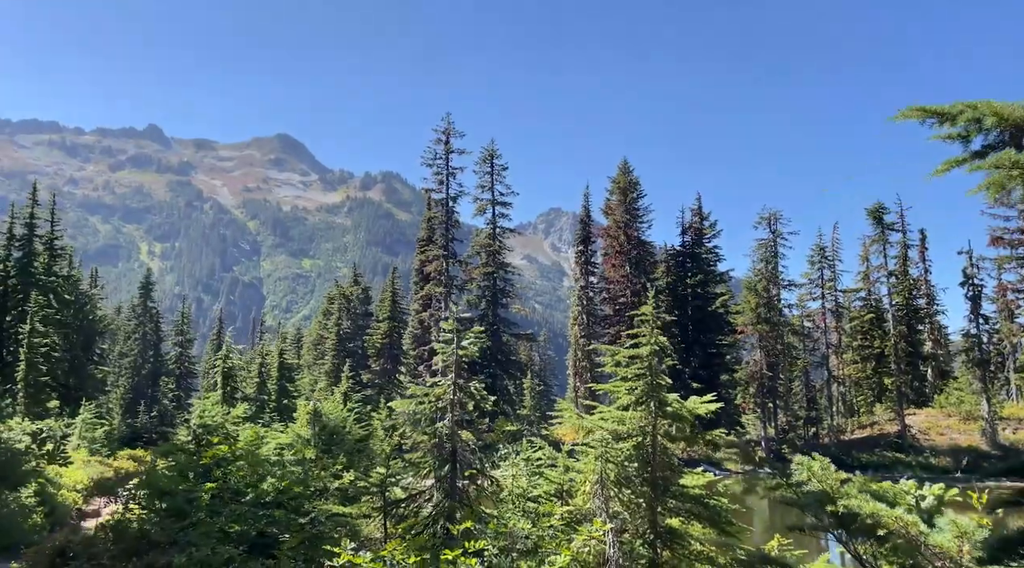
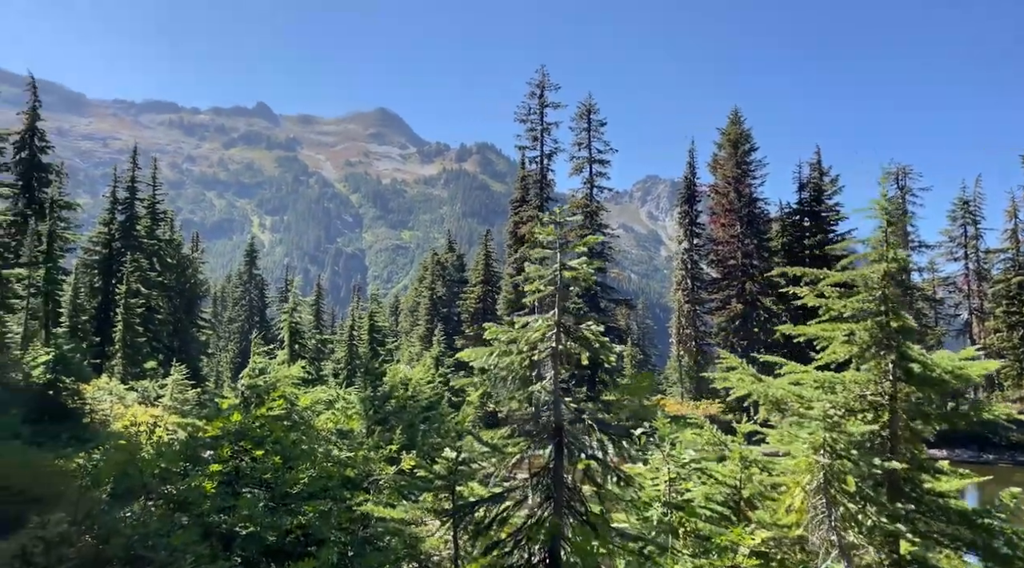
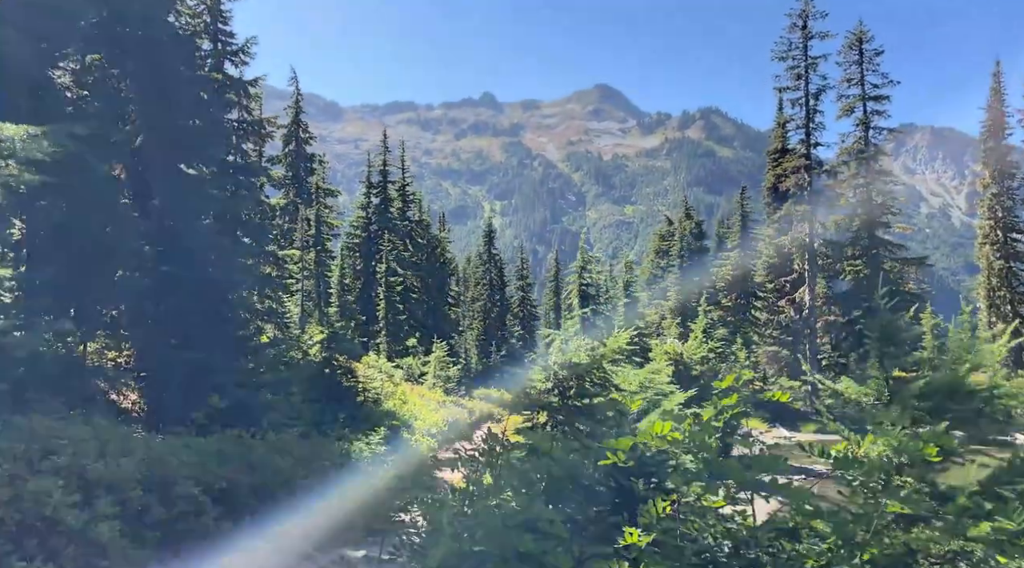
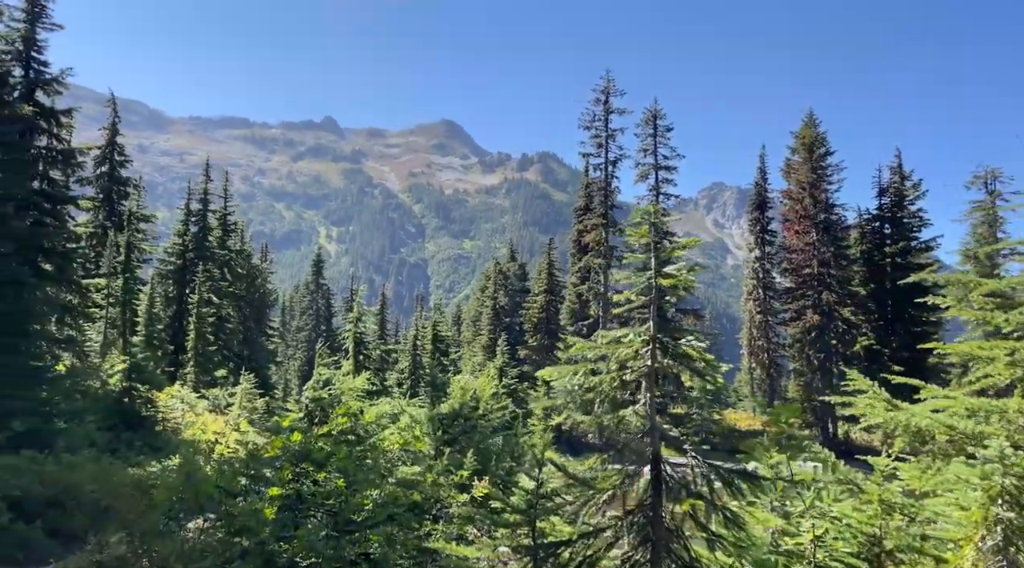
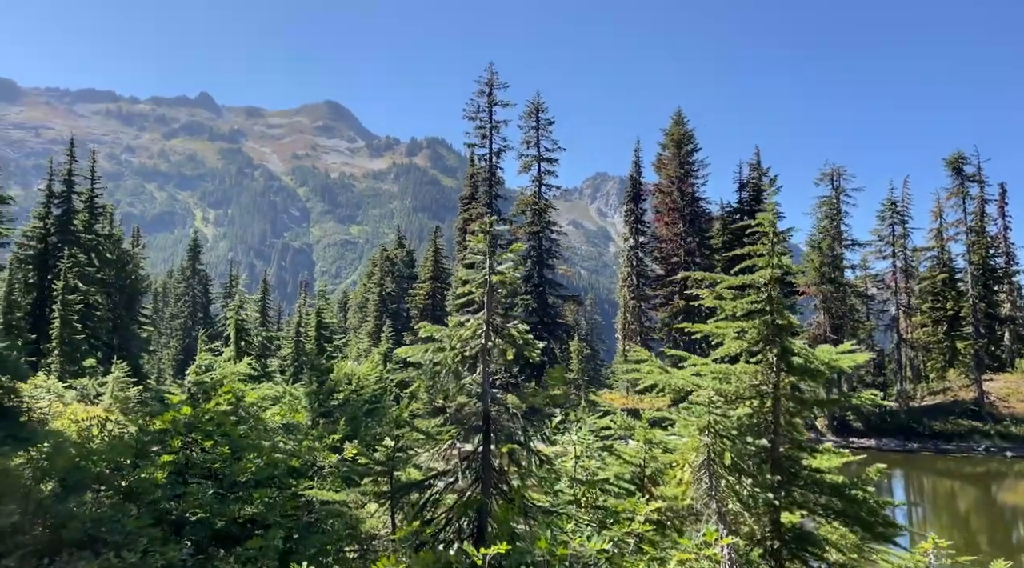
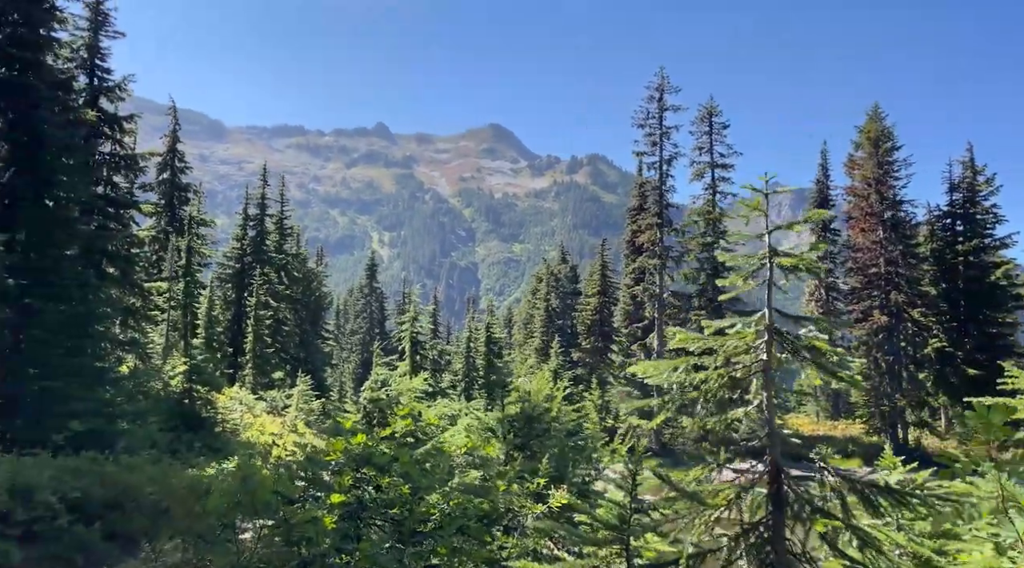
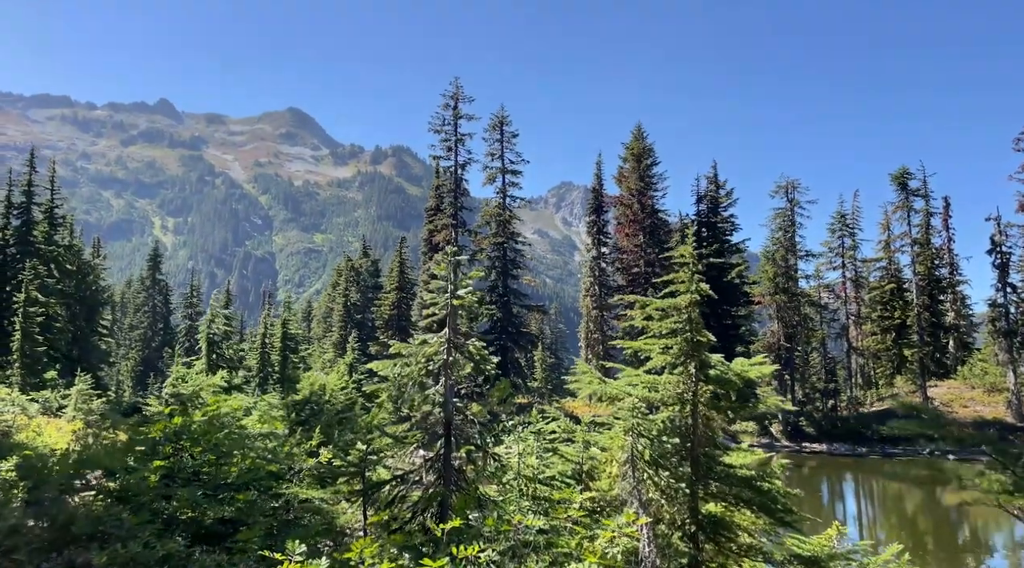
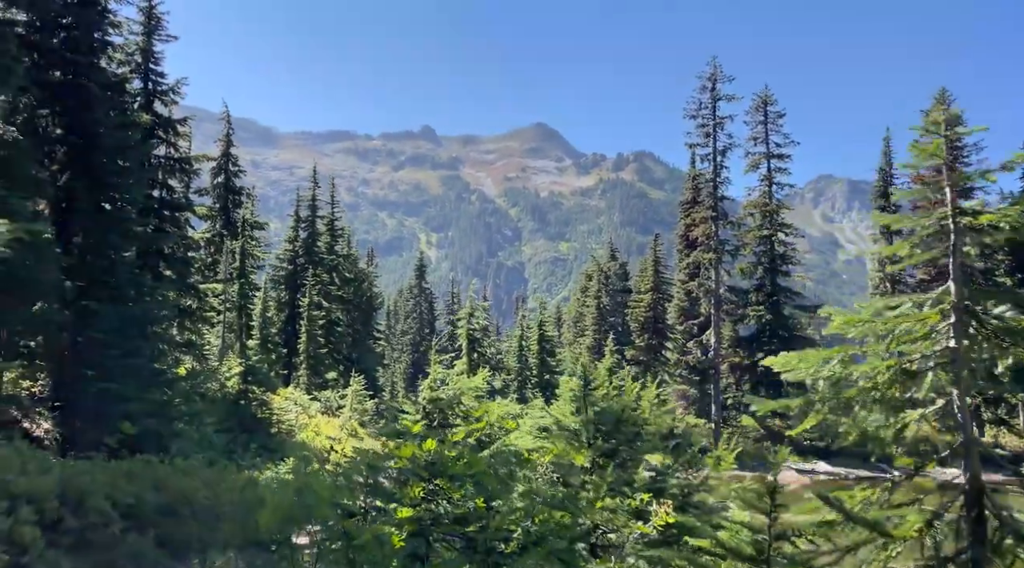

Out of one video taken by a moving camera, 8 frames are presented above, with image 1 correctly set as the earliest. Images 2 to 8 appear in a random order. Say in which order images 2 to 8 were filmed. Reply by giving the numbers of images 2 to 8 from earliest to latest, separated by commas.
7, 5, 2, 4, 6, 8, 3
